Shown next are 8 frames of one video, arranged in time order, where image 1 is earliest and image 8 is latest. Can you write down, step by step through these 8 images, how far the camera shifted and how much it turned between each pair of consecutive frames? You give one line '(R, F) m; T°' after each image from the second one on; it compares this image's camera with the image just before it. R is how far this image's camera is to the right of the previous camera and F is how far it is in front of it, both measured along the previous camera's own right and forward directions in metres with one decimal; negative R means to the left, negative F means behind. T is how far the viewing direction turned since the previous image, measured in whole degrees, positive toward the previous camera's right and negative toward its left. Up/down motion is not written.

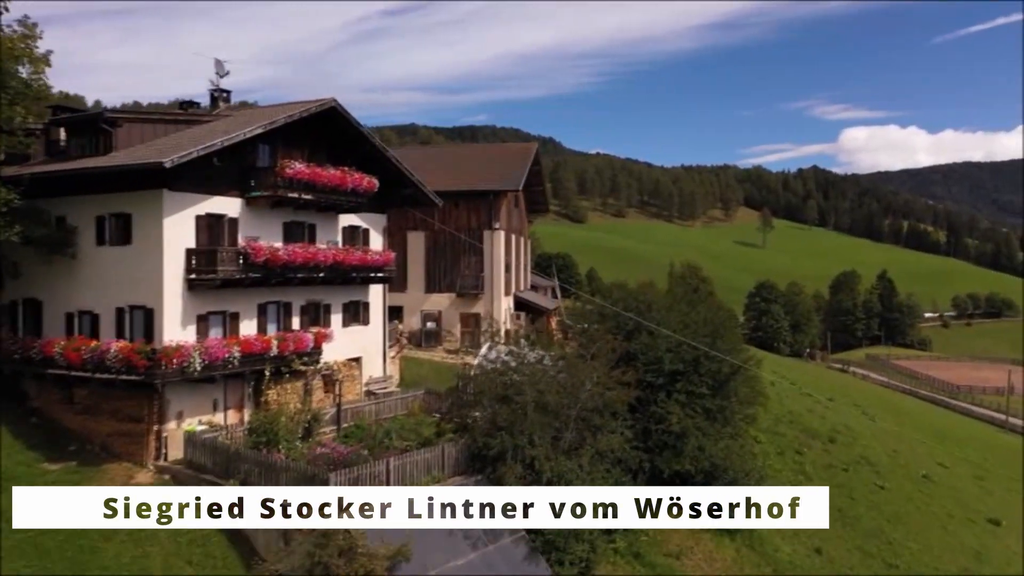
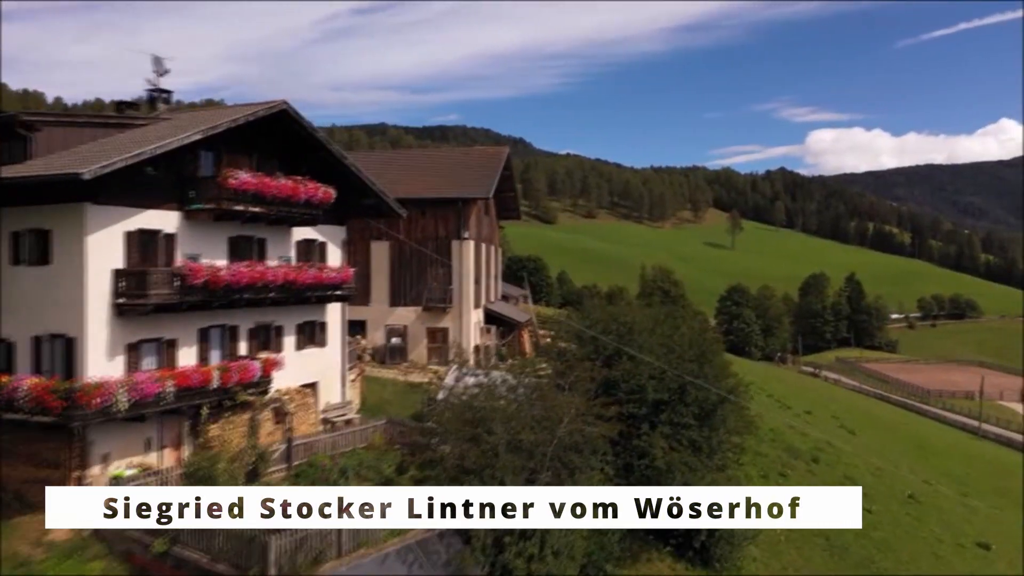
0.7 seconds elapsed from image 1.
(0.0, +0.5) m; +2°
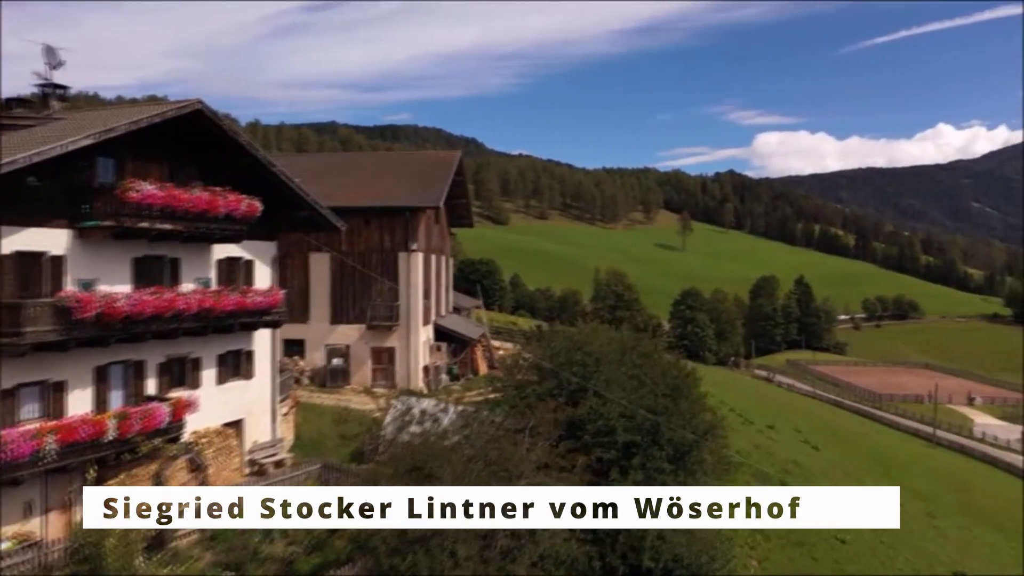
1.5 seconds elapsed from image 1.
(0.0, +0.7) m; +3°
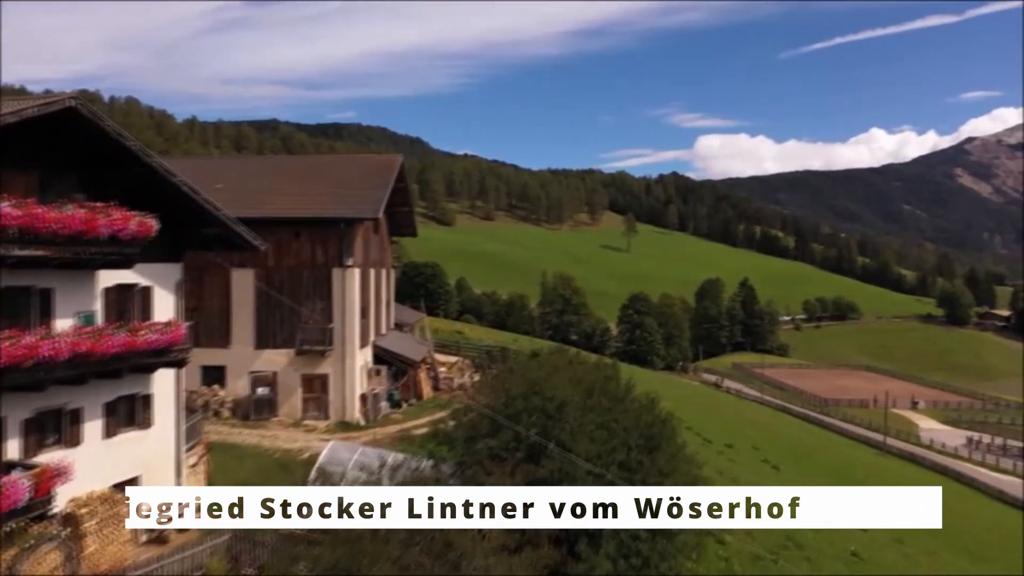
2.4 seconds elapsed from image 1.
(0.0, +0.8) m; +4°
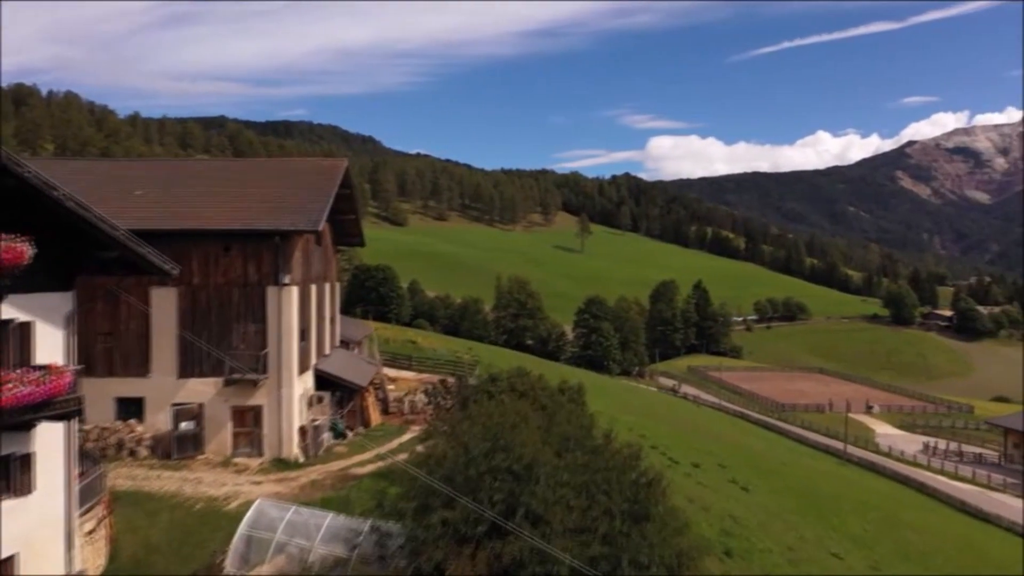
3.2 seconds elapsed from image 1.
(0.0, +0.8) m; +3°
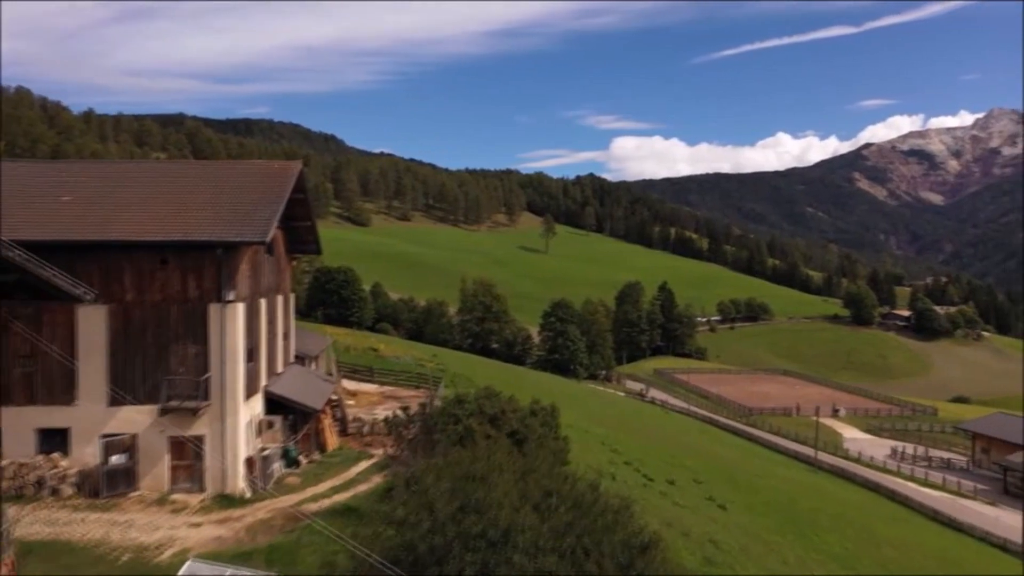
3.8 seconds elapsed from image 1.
(0.0, +0.6) m; +2°
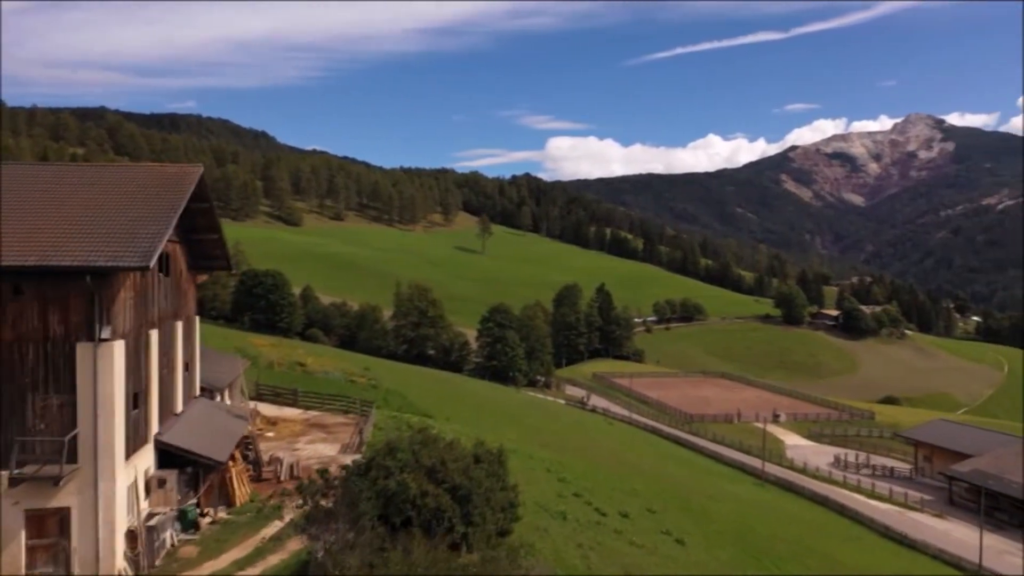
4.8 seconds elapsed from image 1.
(0.0, +1.1) m; +4°
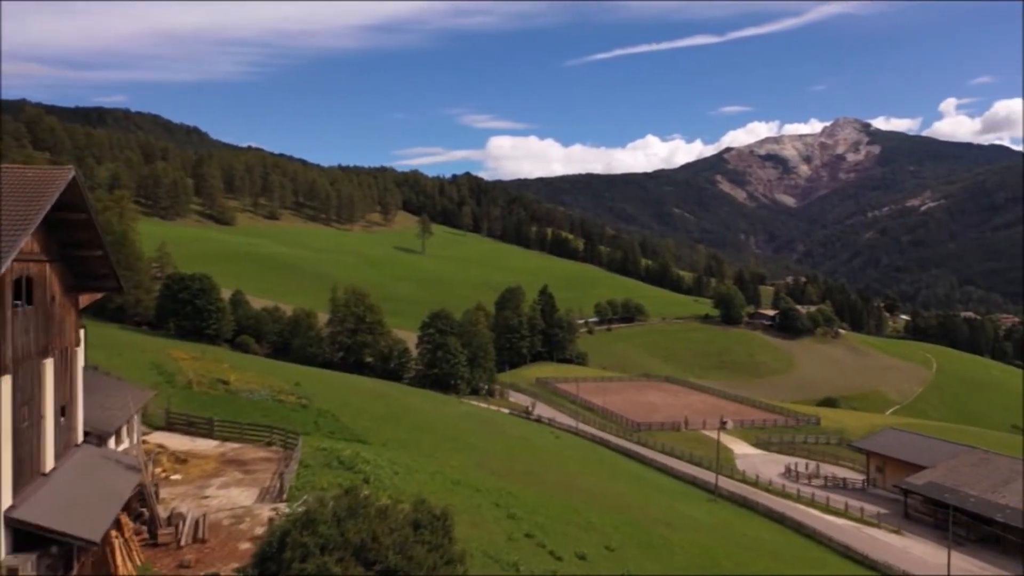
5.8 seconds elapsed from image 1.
(0.0, +1.1) m; +4°
